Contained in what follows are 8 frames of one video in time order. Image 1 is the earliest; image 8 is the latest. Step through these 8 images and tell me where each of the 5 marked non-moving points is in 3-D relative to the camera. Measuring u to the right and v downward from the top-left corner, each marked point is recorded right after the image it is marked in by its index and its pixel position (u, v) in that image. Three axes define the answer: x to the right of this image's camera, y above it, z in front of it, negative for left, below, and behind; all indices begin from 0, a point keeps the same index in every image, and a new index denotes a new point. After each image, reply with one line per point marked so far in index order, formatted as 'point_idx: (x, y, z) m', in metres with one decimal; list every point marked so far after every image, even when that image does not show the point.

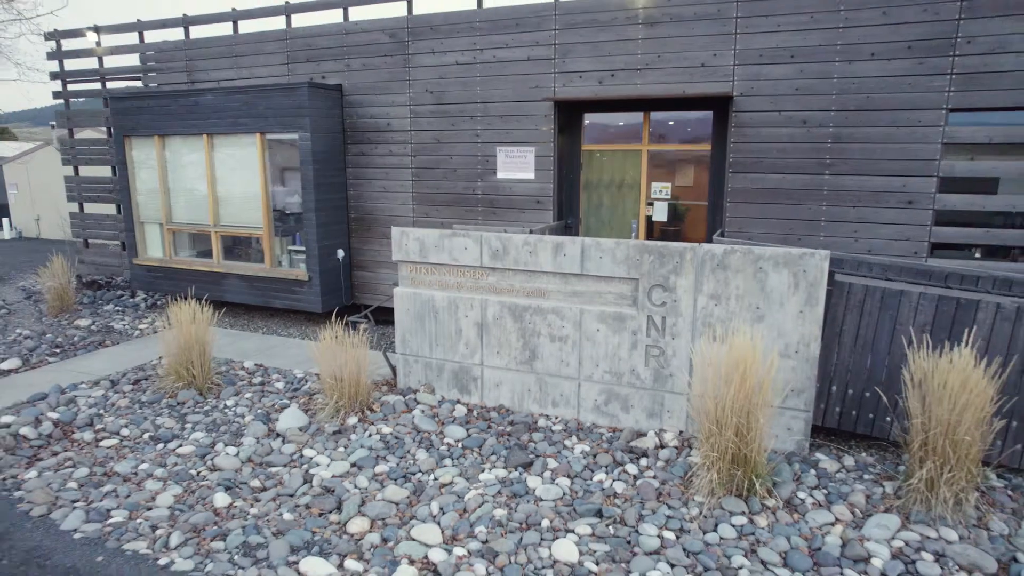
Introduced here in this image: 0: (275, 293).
0: (-1.9, 0.0, +5.4) m
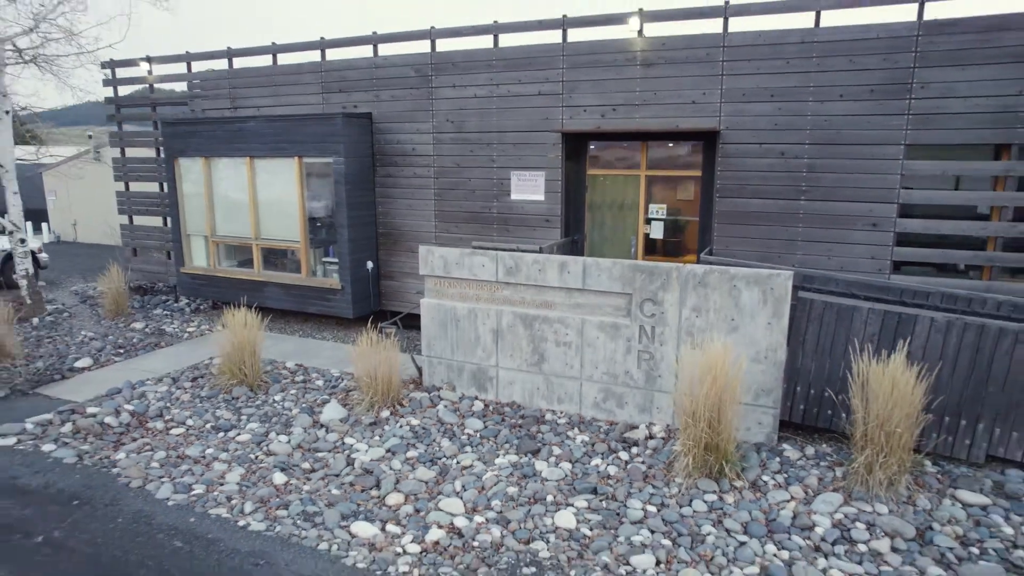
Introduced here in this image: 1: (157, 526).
0: (-1.8, -0.1, +6.0) m
1: (-1.6, -1.1, +3.0) m
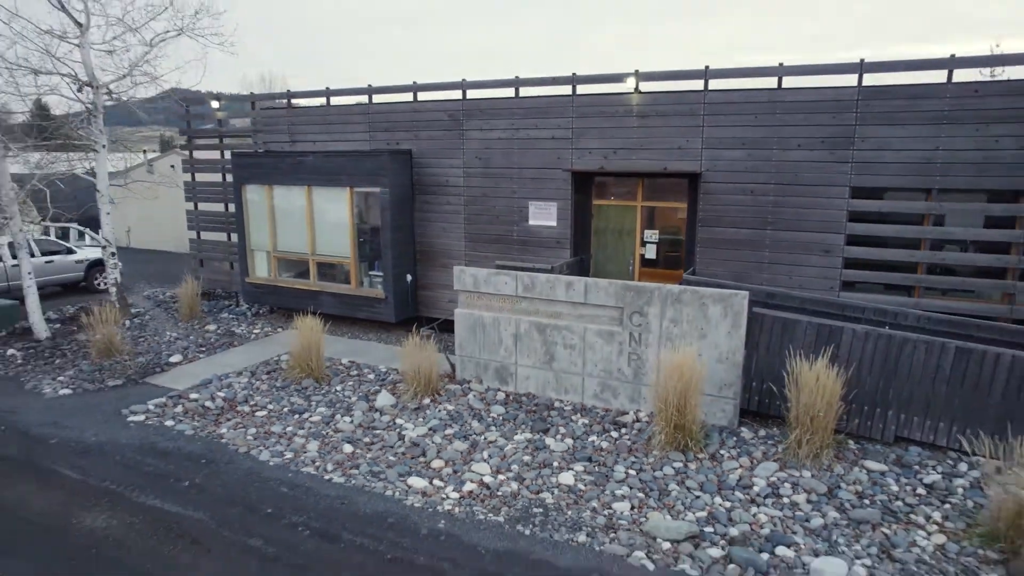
0: (-1.7, -0.2, +7.1) m
1: (-1.5, -1.2, +4.1) m
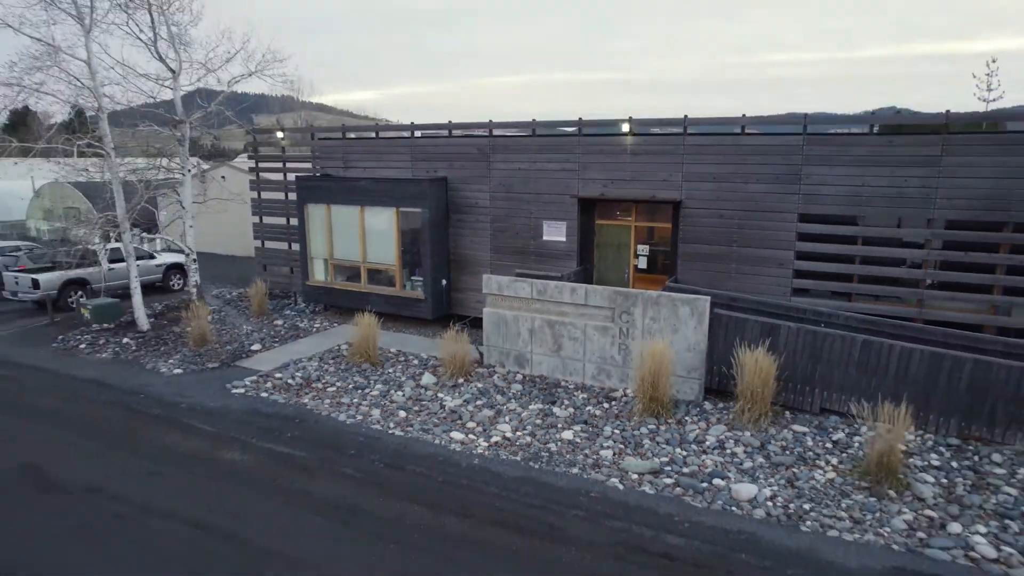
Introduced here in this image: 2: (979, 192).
0: (-1.4, -0.2, +8.6) m
1: (-1.4, -1.2, +5.6) m
2: (+4.1, +0.8, +5.8) m
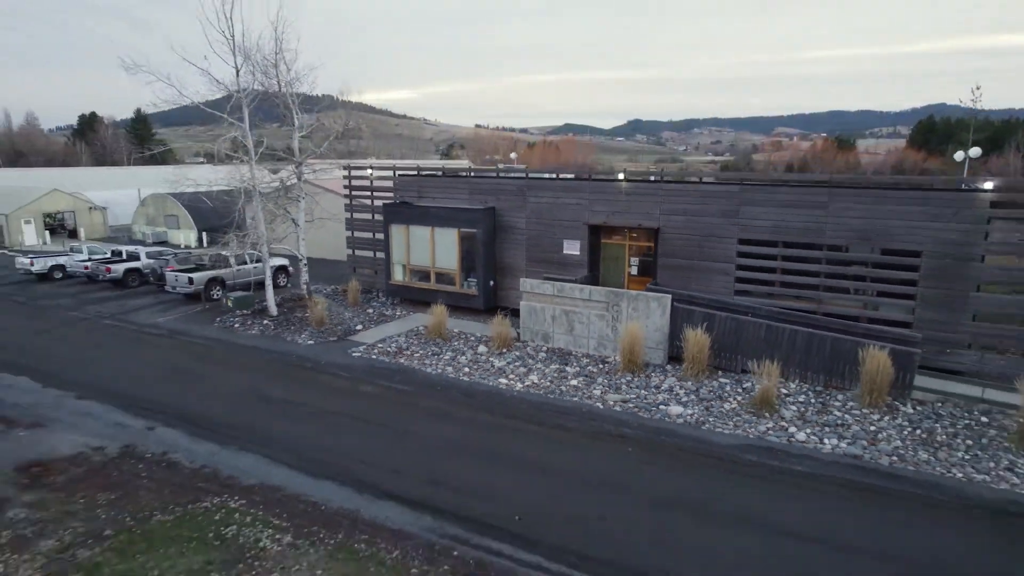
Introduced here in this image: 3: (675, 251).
0: (-0.9, -0.2, +11.8) m
1: (-1.0, -1.2, +8.8) m
2: (+4.4, +0.8, +8.7) m
3: (+2.4, +0.6, +10.0) m
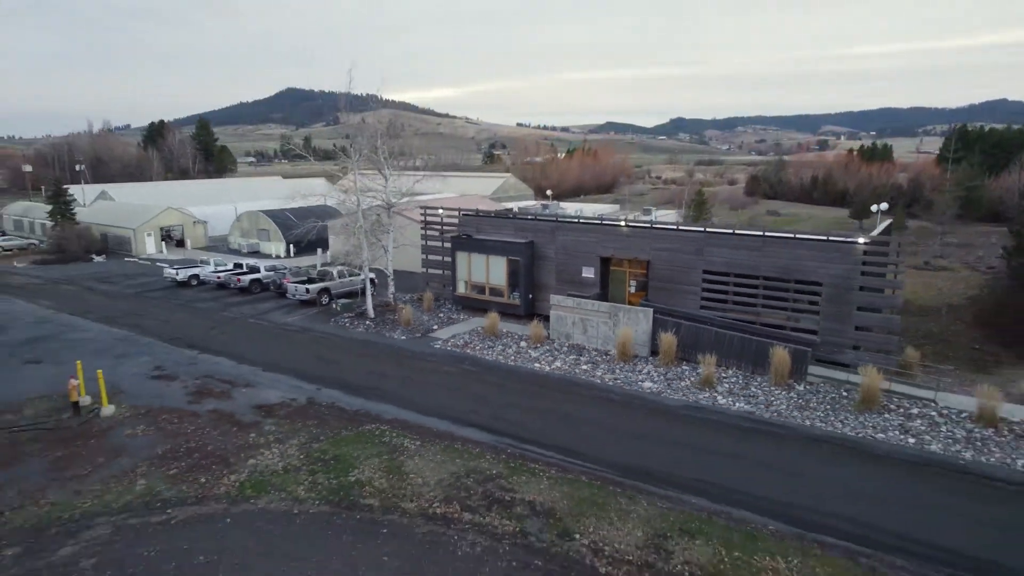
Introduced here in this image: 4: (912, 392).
0: (-0.1, -0.5, +16.0) m
1: (-0.4, -1.5, +13.0) m
2: (+5.0, +0.4, +12.6) m
3: (+3.1, +0.2, +14.1) m
4: (+6.3, -1.7, +10.6) m
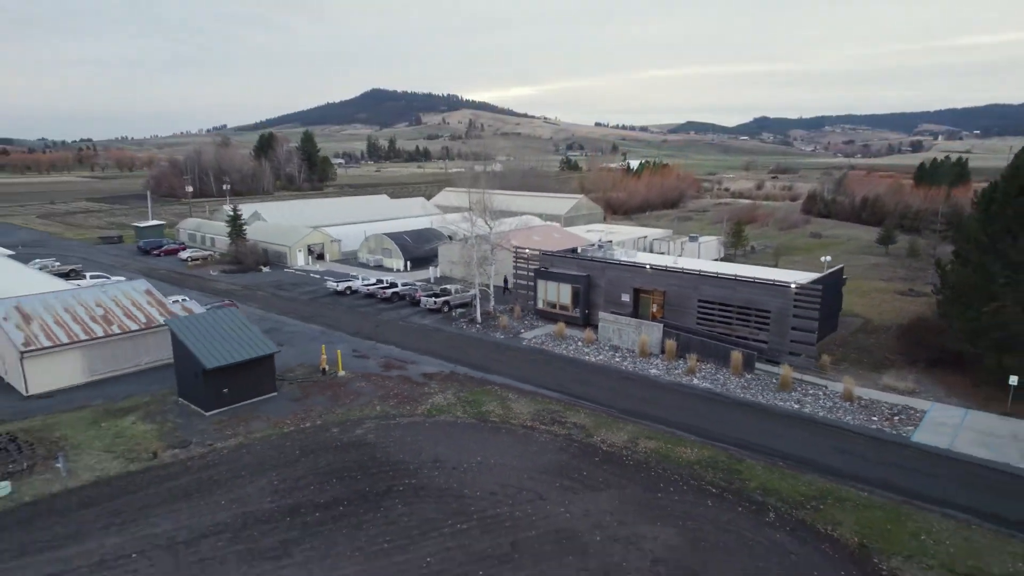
0: (+2.0, -1.1, +23.5) m
1: (+1.4, -2.1, +20.6) m
2: (+6.8, -0.3, +19.5) m
3: (+5.1, -0.4, +21.2) m
4: (+7.8, -2.4, +17.4) m
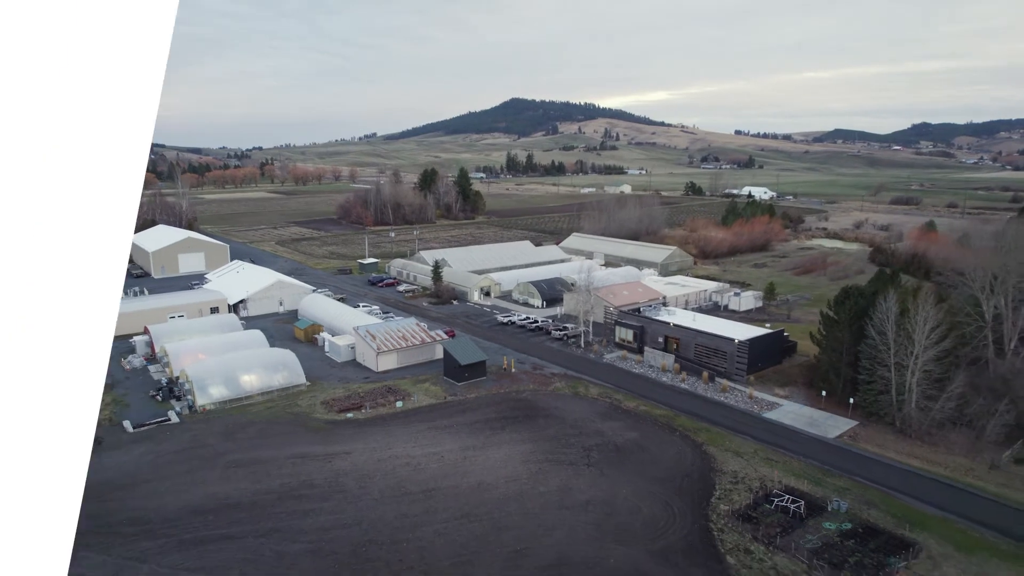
0: (+7.7, -3.8, +42.7) m
1: (+6.4, -4.8, +39.9) m
2: (+11.6, -3.2, +37.9) m
3: (+10.2, -3.3, +39.8) m
4: (+12.1, -5.3, +35.6) m
